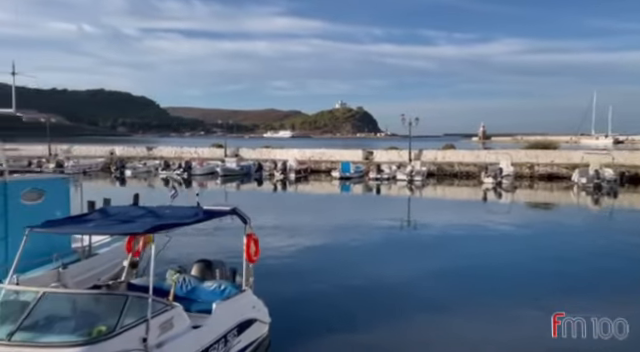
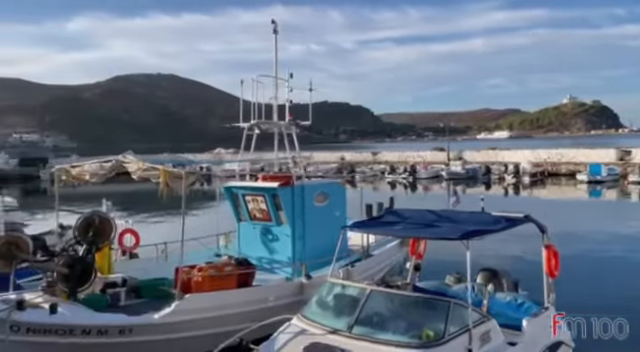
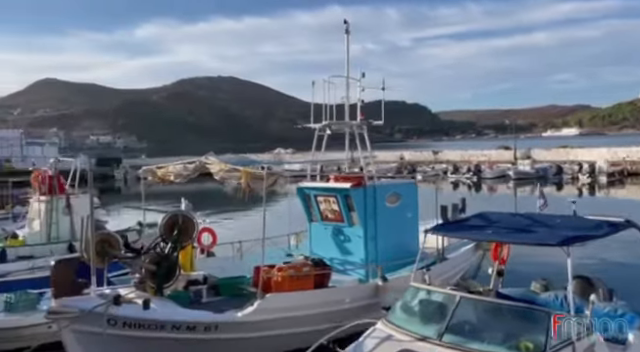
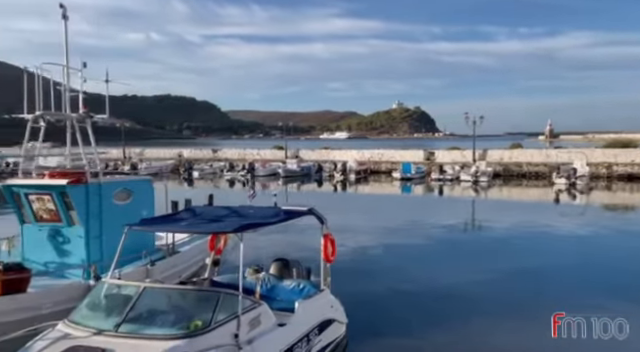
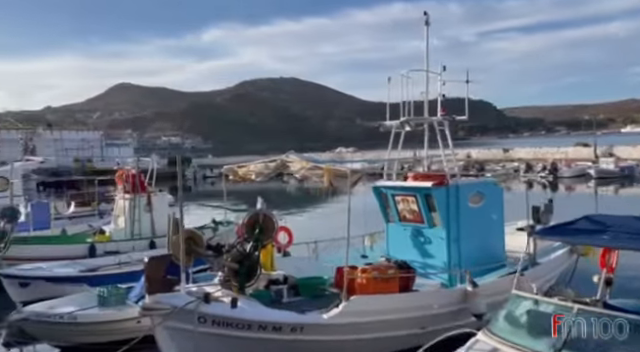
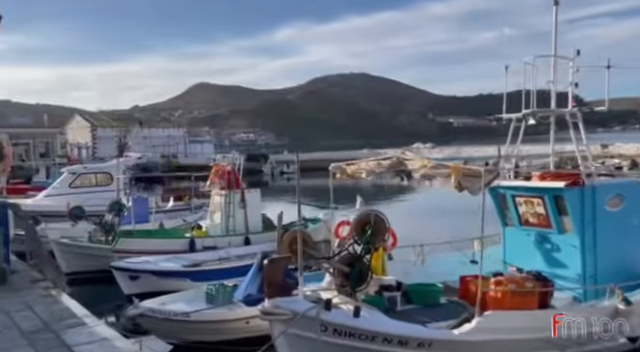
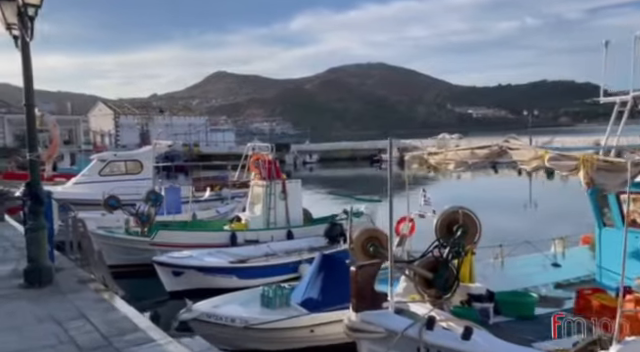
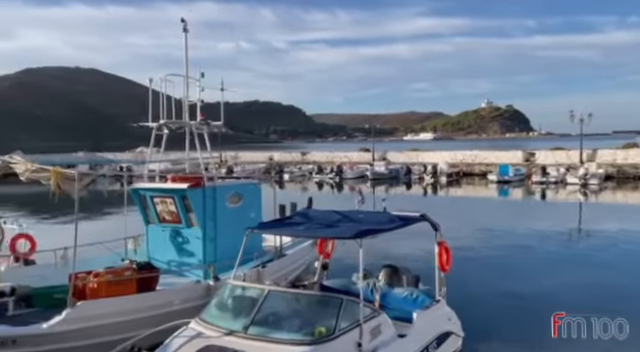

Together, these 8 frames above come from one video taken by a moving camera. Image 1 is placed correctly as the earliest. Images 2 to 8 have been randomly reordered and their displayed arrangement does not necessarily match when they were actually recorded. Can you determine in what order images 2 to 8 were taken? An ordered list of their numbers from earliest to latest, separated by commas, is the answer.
4, 8, 2, 3, 5, 6, 7
